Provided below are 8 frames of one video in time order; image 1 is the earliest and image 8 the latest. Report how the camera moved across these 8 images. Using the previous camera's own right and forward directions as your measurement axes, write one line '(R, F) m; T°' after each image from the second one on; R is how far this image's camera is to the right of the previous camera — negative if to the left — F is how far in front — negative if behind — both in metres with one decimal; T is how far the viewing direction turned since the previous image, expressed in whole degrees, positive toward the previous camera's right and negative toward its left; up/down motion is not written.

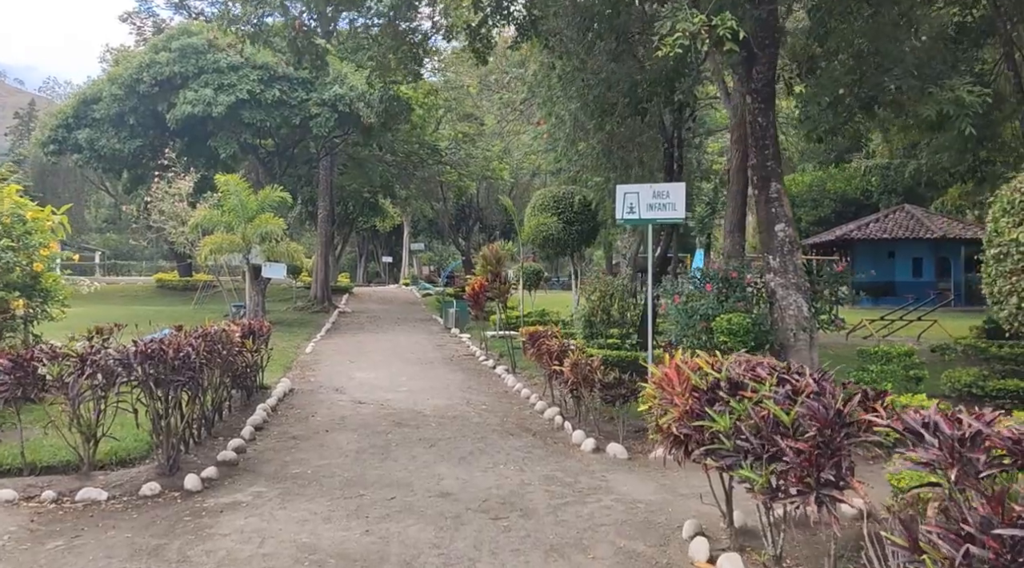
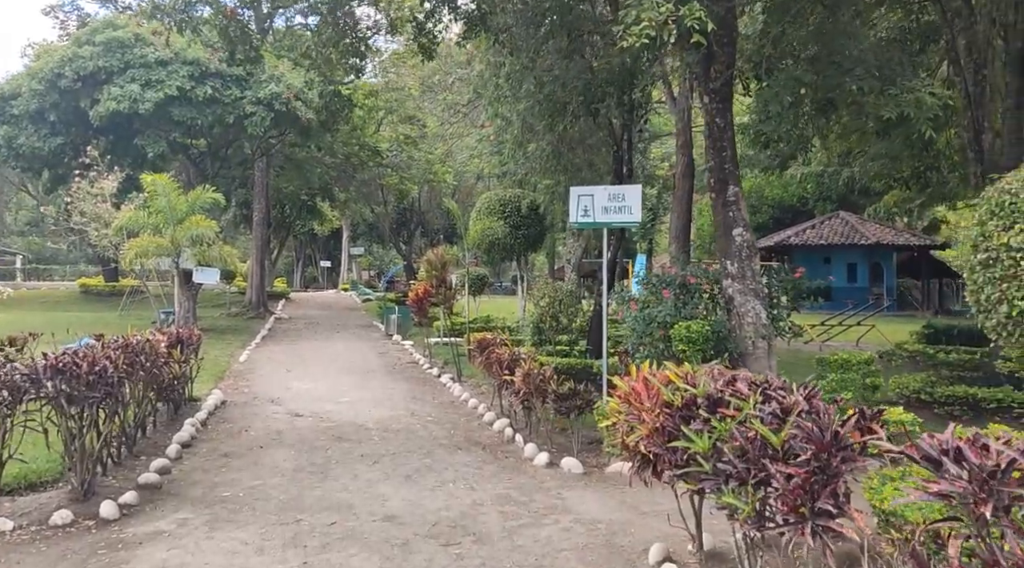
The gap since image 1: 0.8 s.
(-0.1, +0.5) m; +3°
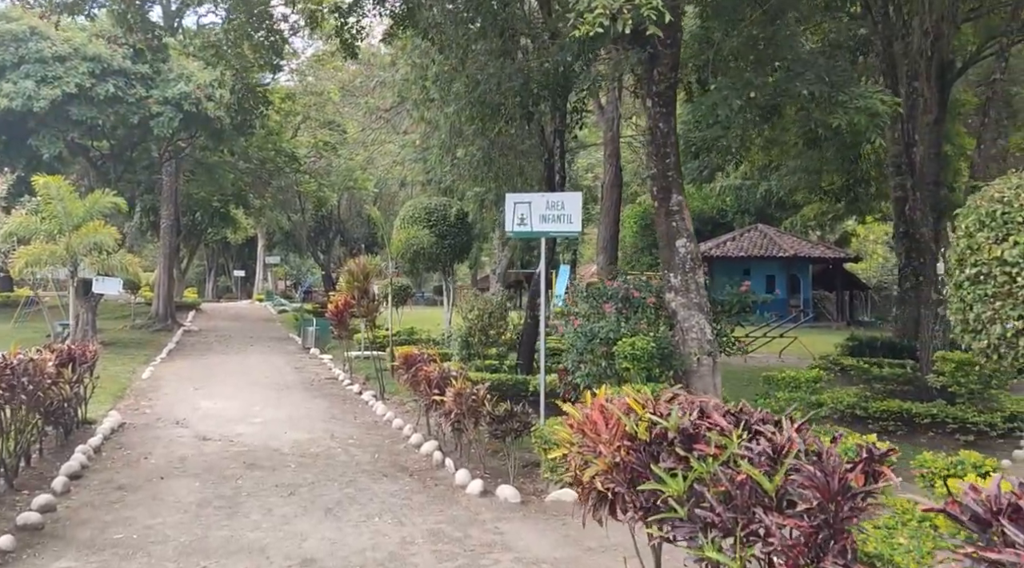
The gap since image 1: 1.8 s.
(-0.1, +0.7) m; +4°
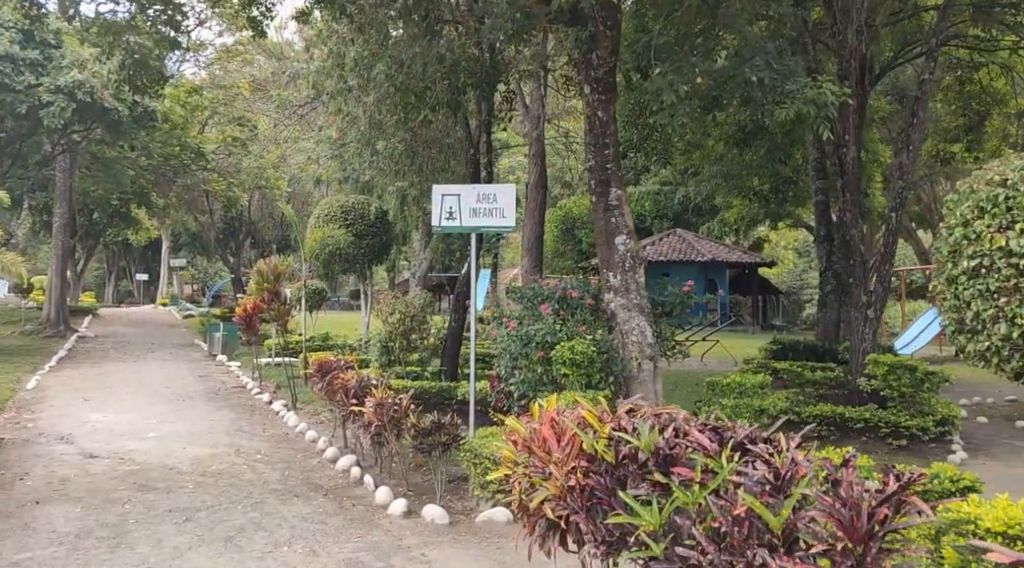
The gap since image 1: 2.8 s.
(-0.1, +0.7) m; +5°
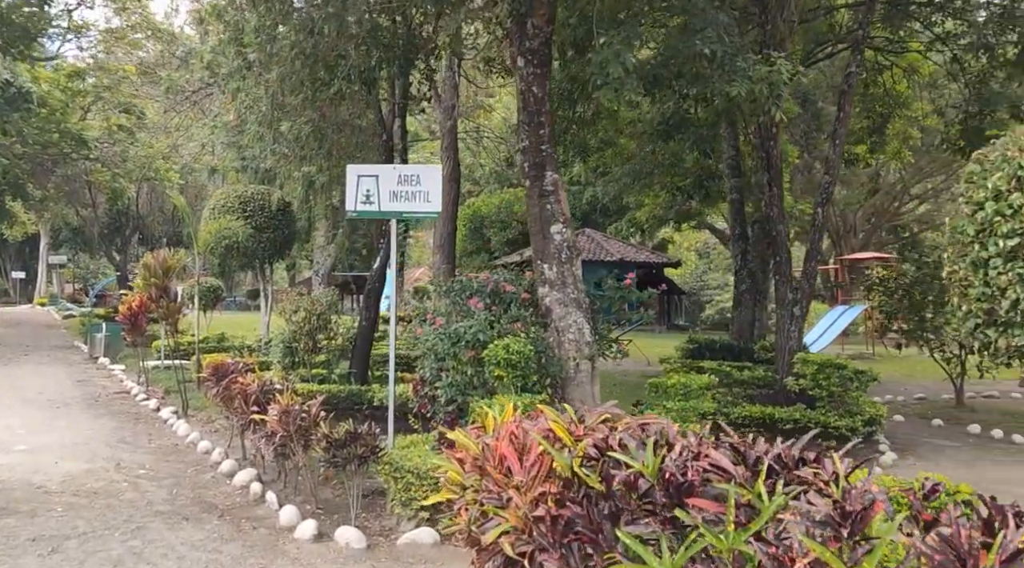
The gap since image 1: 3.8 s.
(-0.2, +0.8) m; +5°
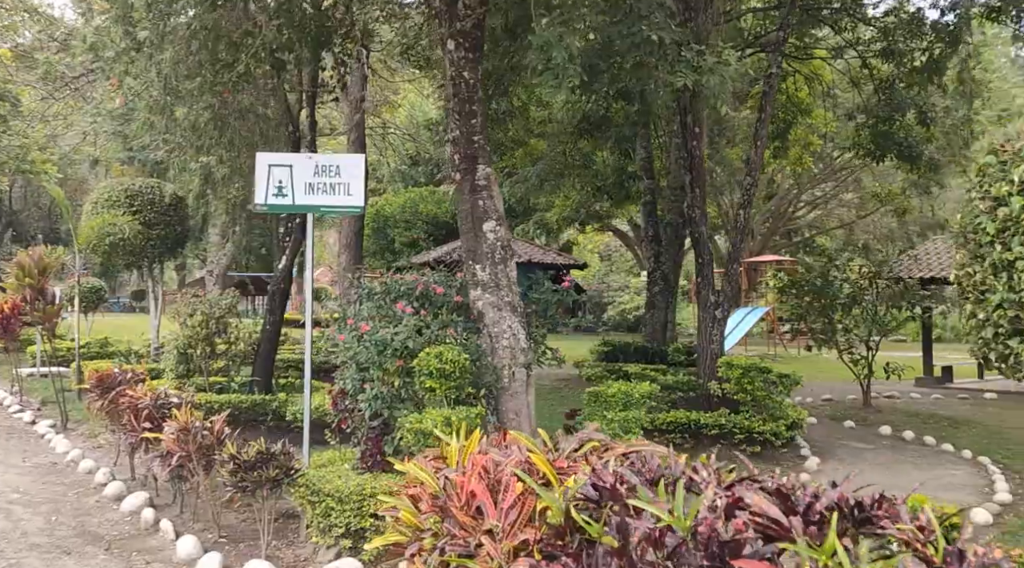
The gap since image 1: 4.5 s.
(-0.2, +0.6) m; +6°
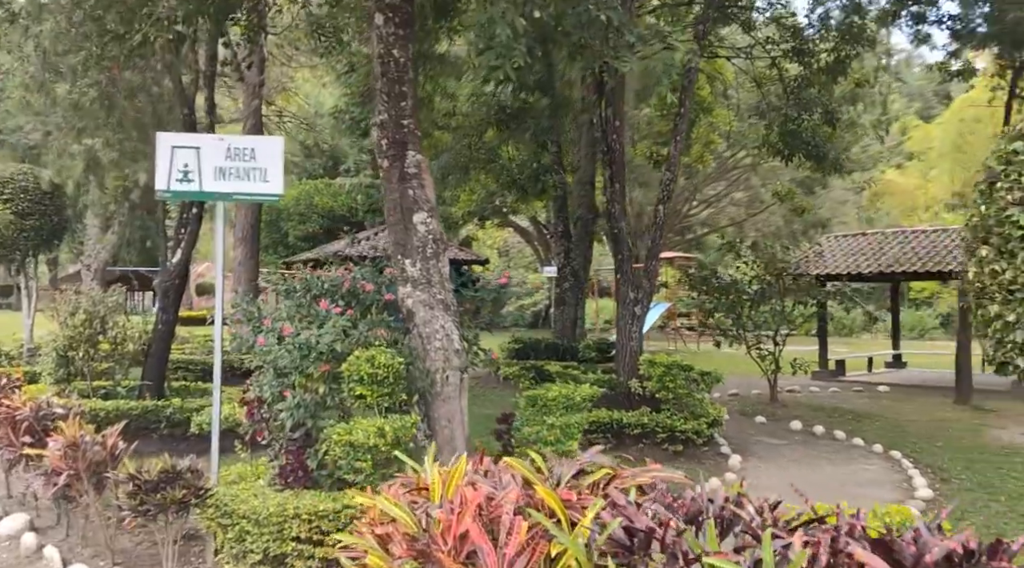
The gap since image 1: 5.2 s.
(-0.3, +0.6) m; +6°
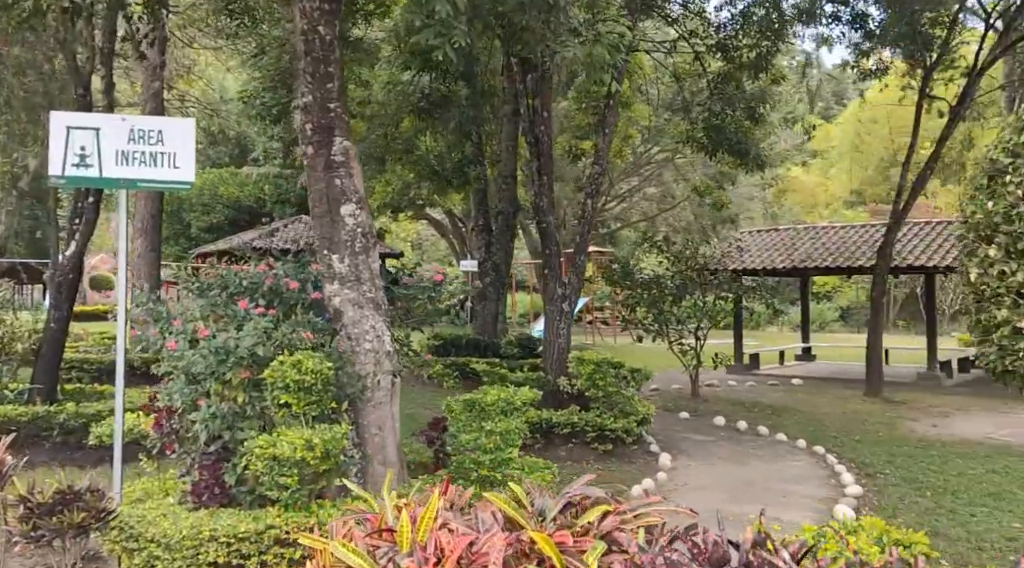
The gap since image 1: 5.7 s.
(-0.1, +0.5) m; +5°
